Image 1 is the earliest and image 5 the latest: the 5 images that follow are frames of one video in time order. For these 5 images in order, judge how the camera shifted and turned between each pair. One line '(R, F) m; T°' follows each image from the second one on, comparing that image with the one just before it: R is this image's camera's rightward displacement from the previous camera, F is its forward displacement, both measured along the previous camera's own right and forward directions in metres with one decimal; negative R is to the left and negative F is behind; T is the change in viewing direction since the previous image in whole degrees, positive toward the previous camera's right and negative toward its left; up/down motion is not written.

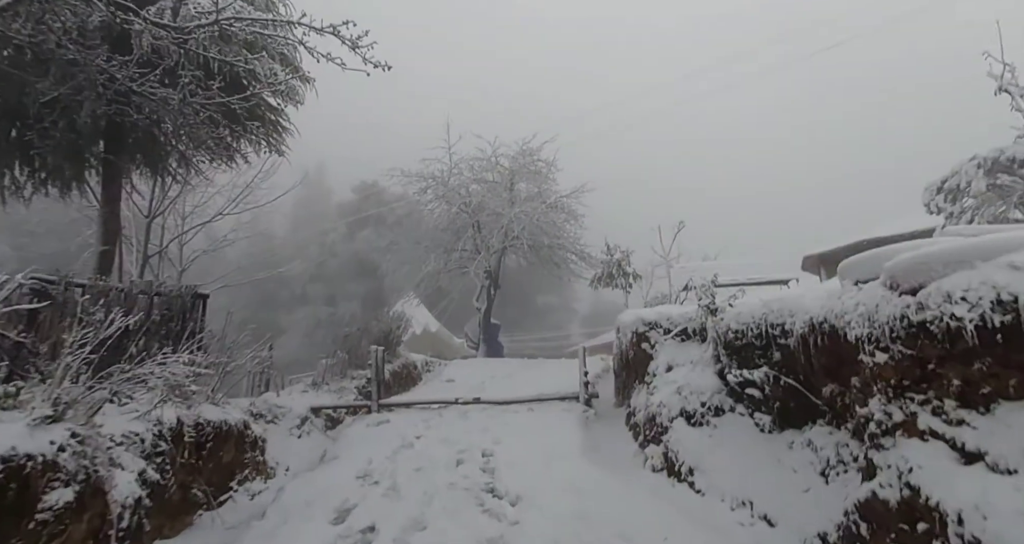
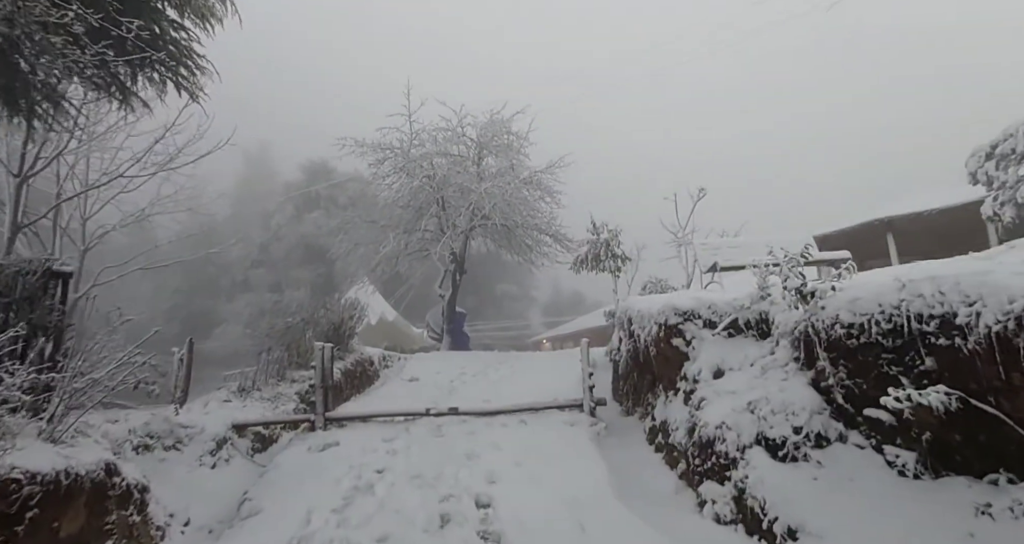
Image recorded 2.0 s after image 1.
(-0.4, +1.7) m; +5°
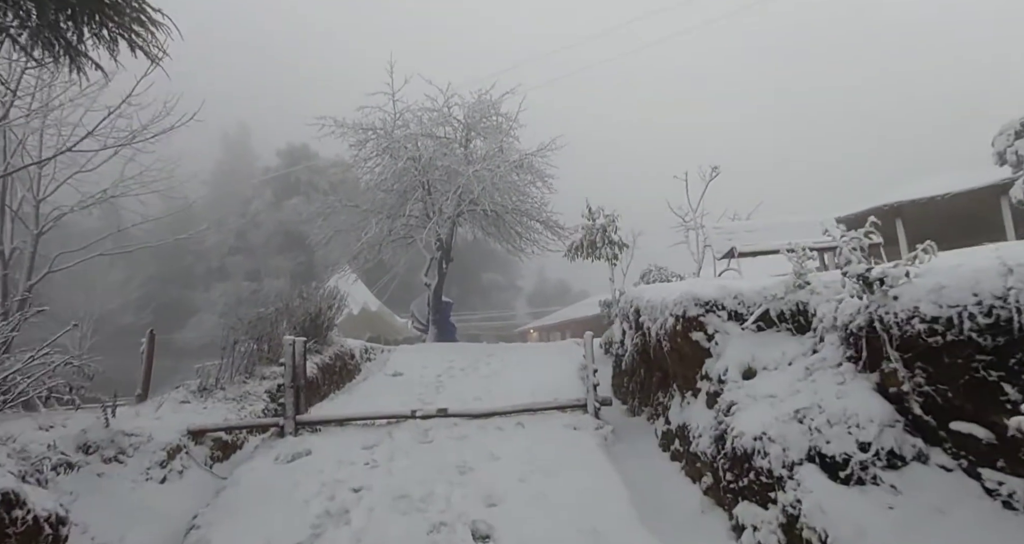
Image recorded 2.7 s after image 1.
(-0.1, +0.7) m; +2°
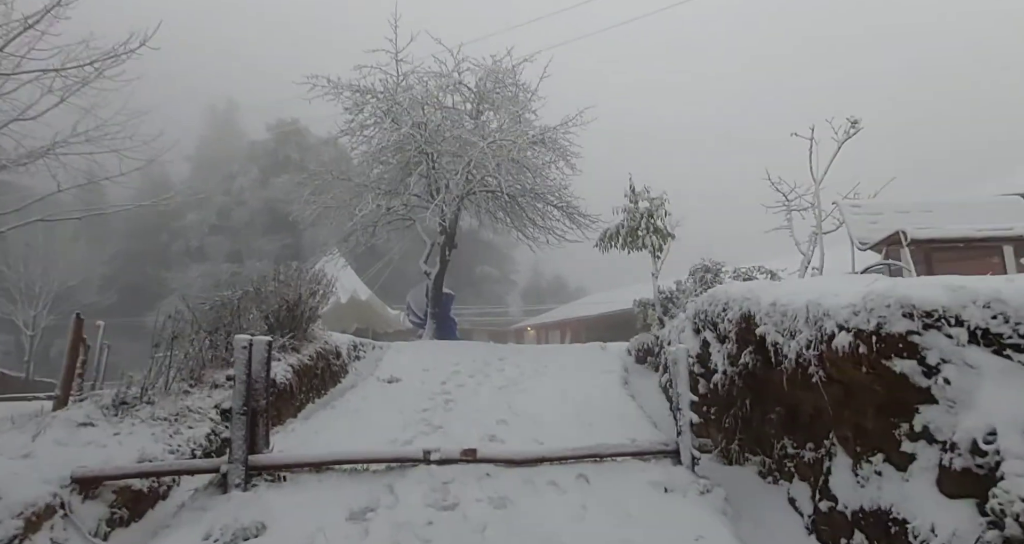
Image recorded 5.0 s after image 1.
(-0.5, +1.8) m; +1°
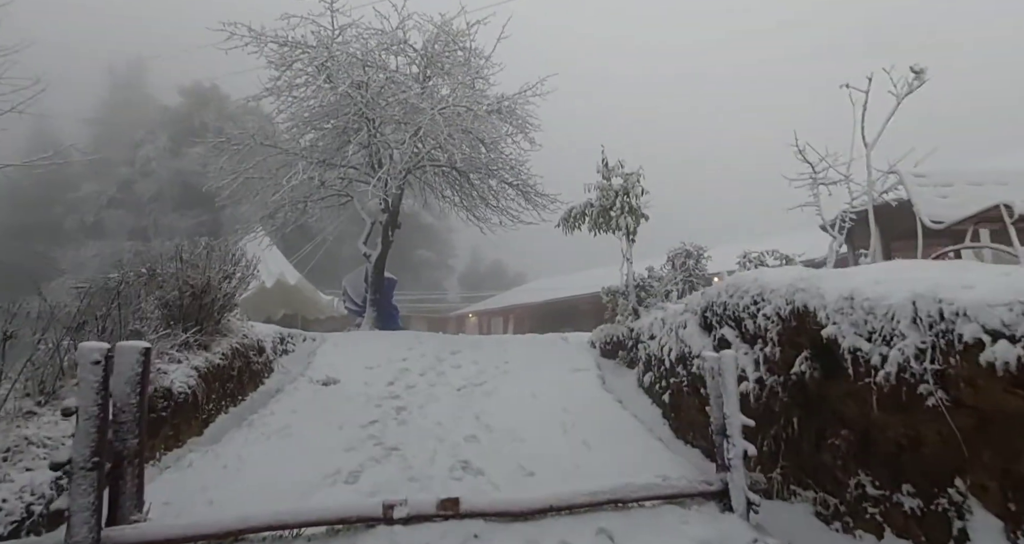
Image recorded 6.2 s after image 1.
(-0.3, +1.2) m; +7°
